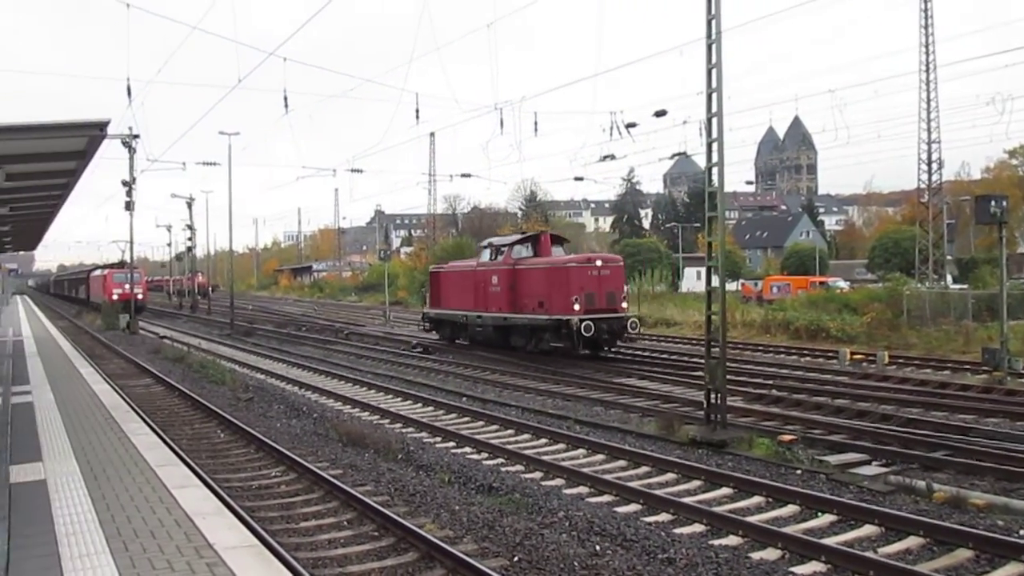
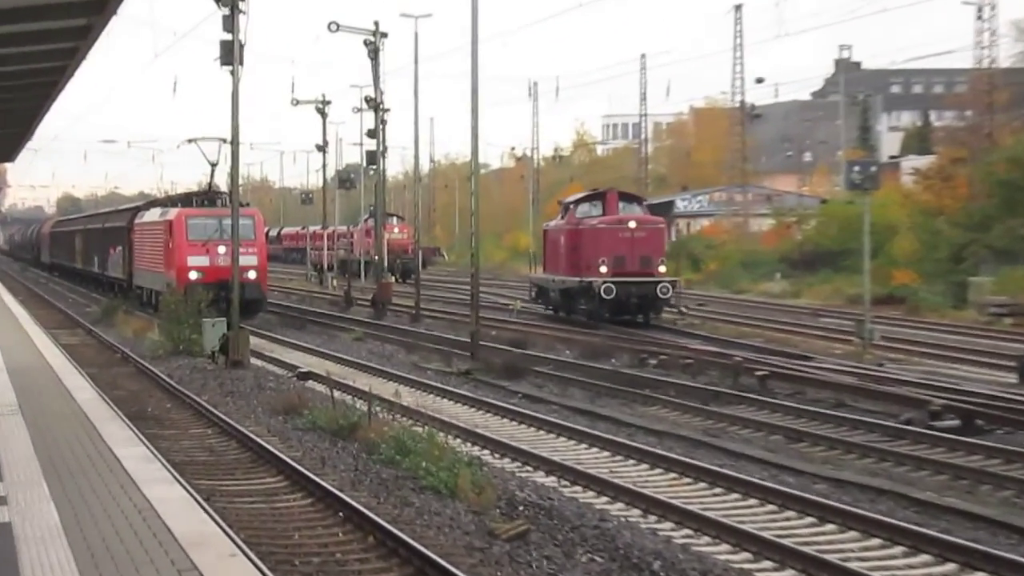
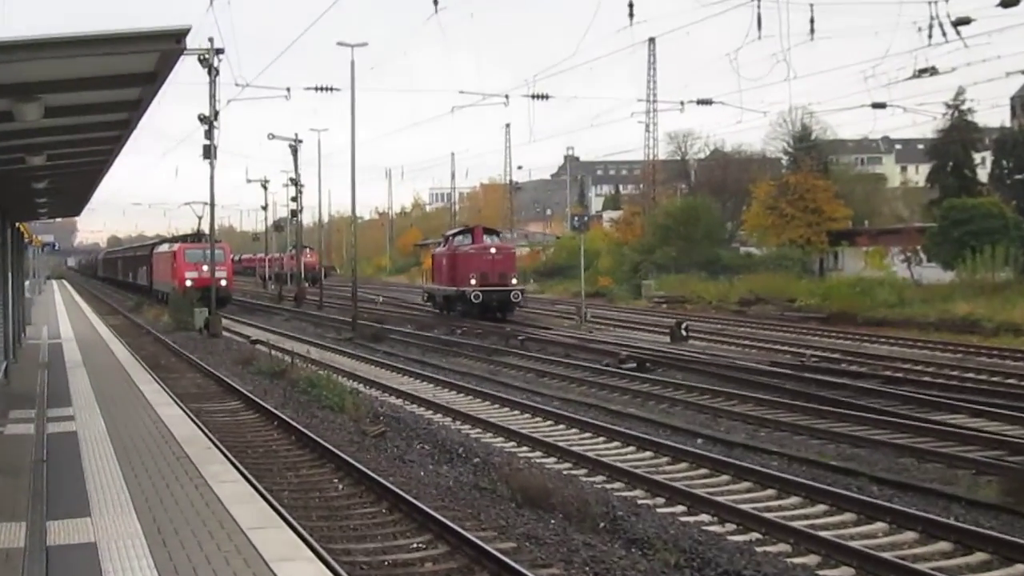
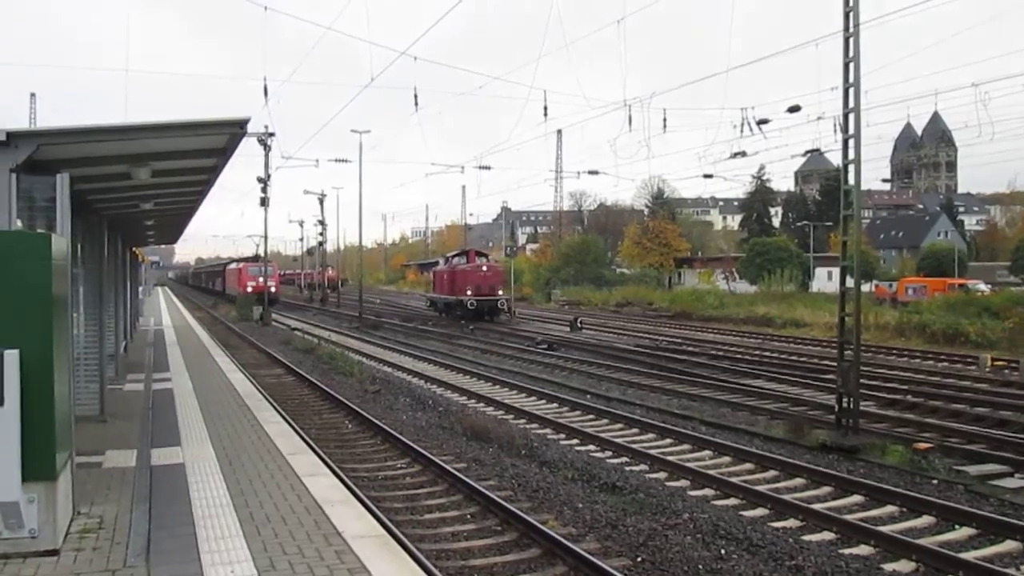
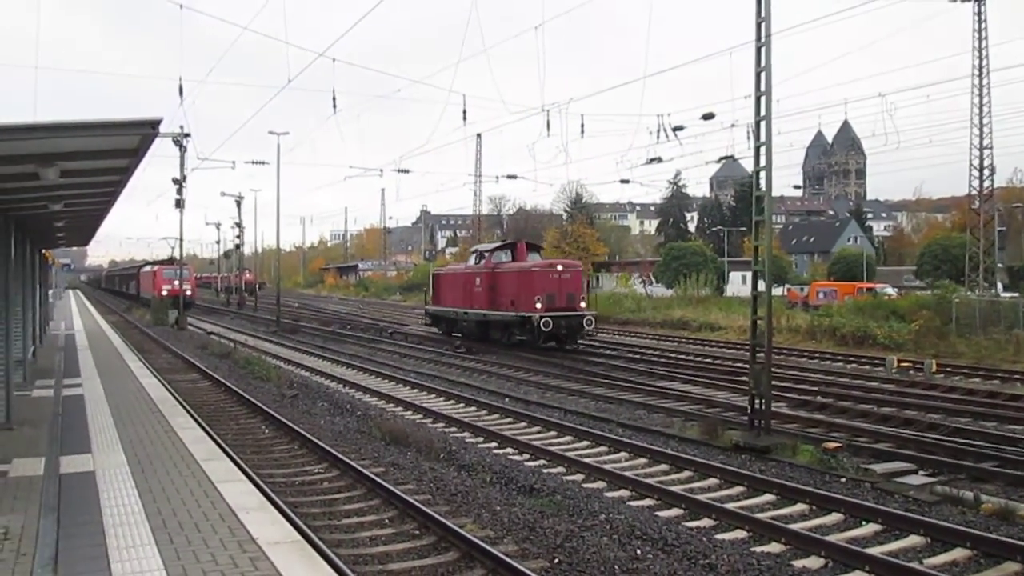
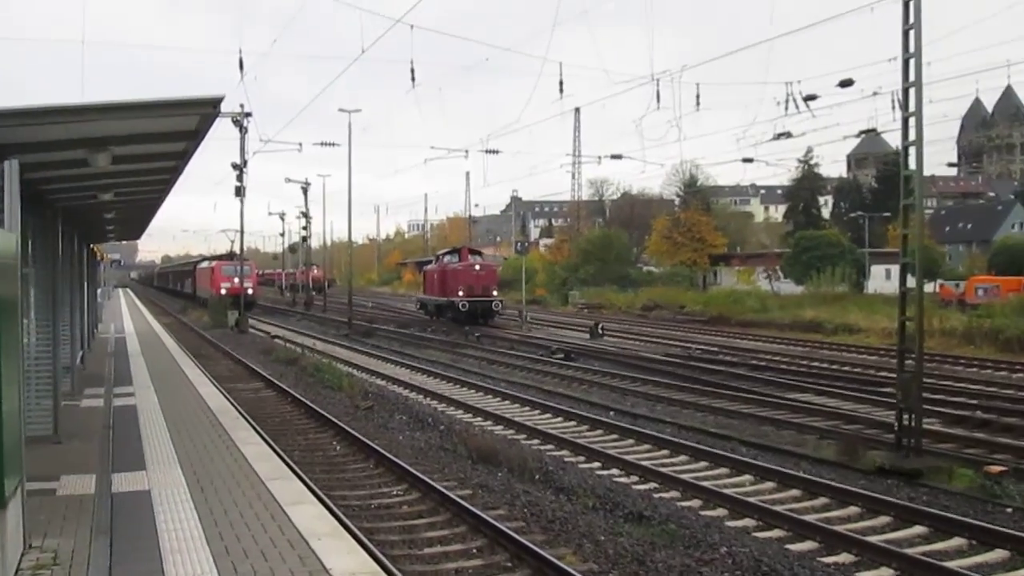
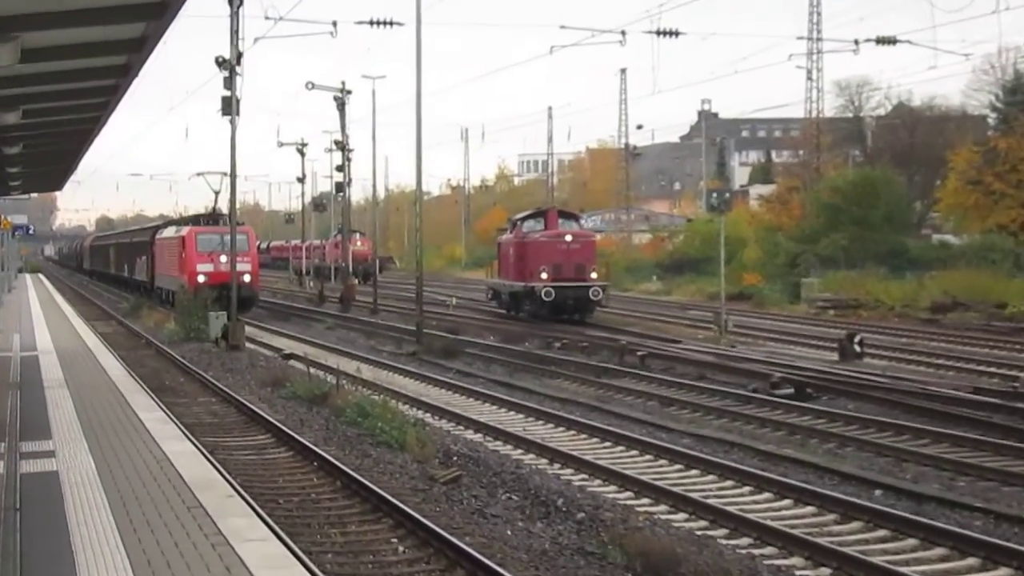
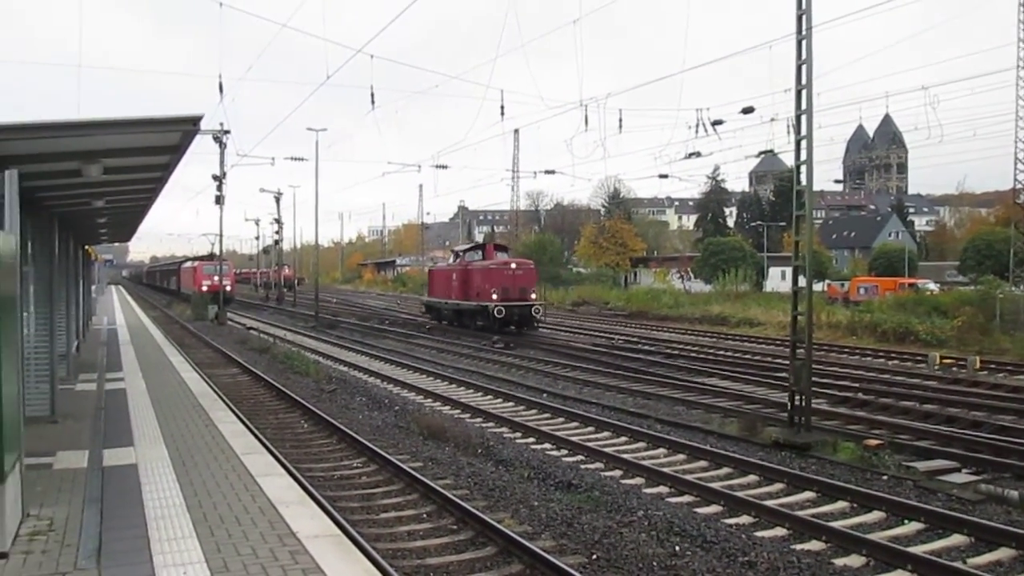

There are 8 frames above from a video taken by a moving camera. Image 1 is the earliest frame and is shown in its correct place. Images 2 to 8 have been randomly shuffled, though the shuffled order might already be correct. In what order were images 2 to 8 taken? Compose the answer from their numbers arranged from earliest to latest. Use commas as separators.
5, 8, 4, 6, 3, 7, 2
